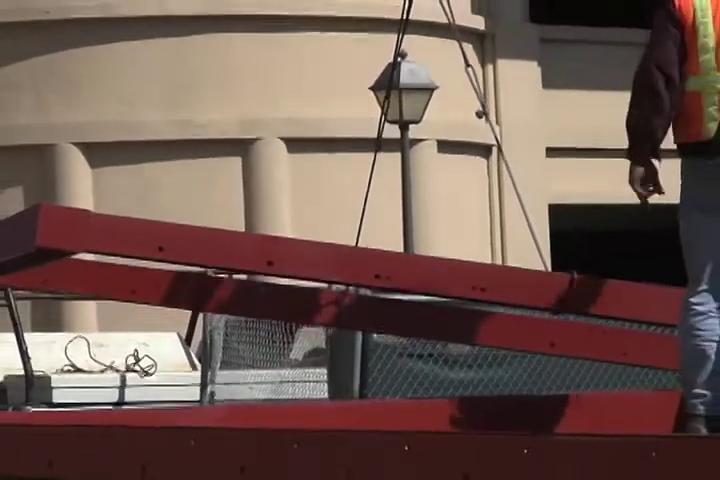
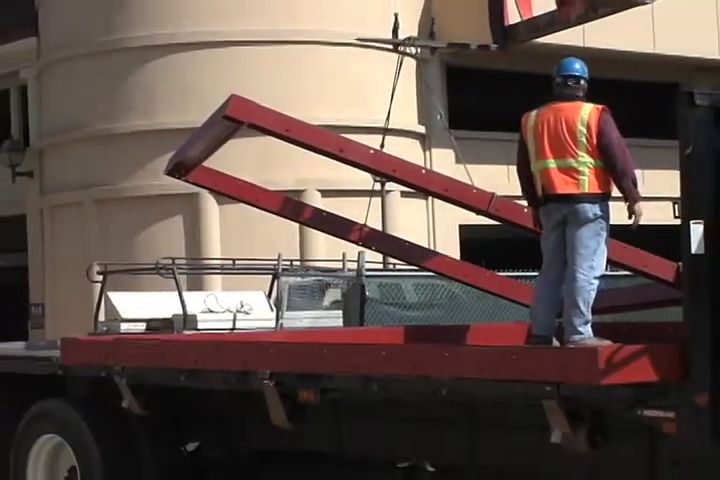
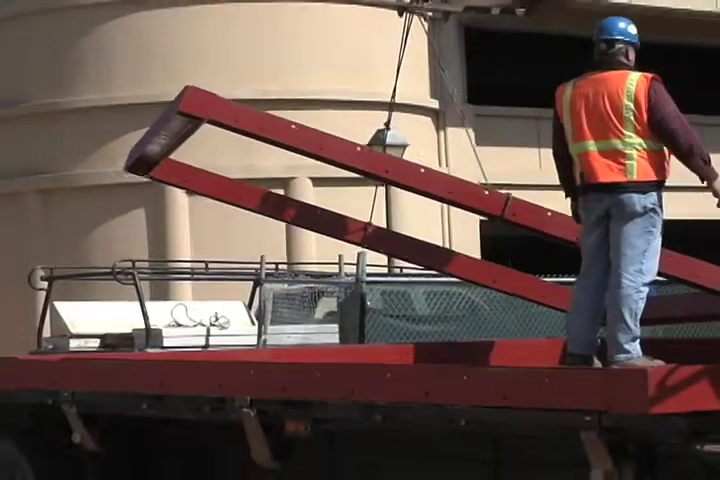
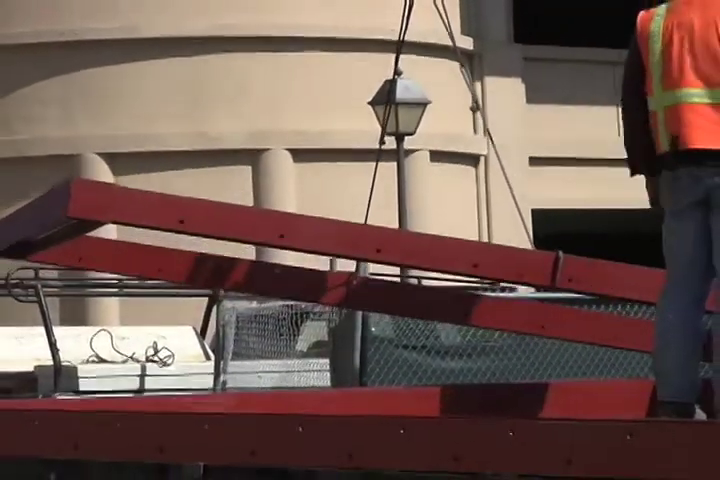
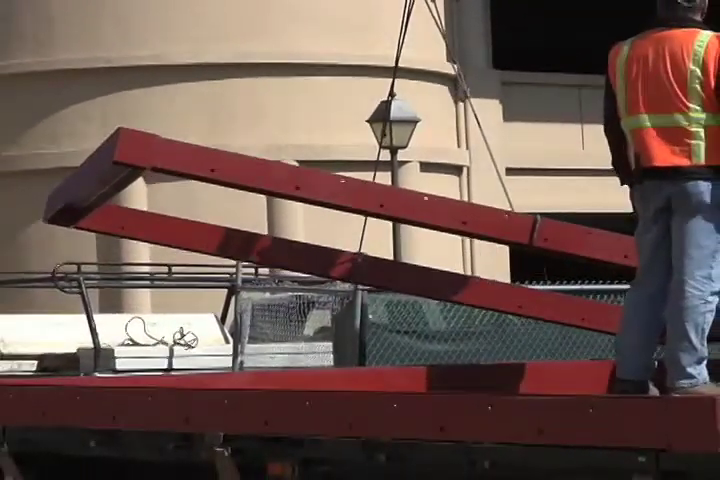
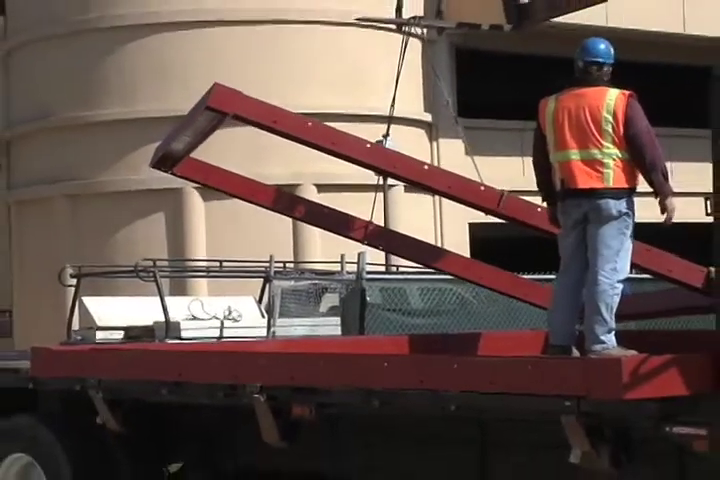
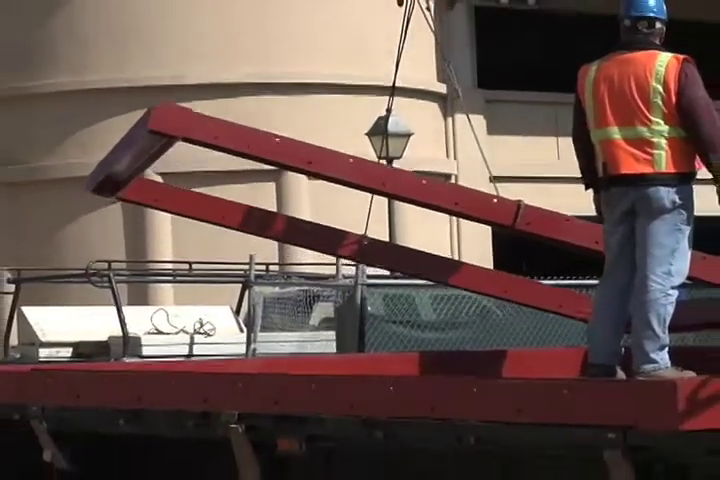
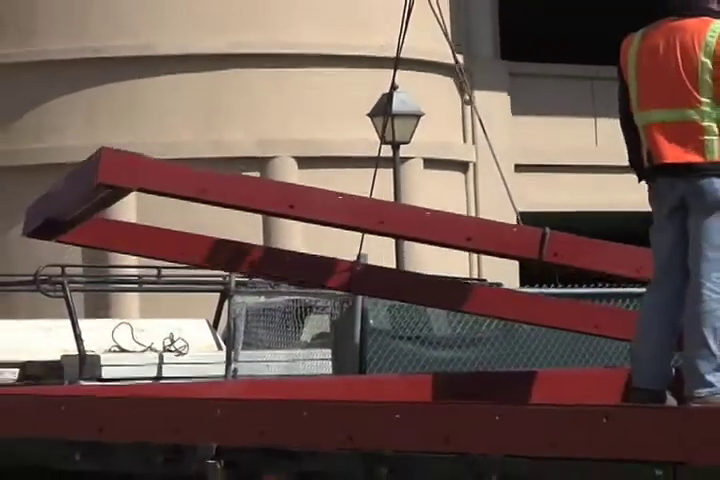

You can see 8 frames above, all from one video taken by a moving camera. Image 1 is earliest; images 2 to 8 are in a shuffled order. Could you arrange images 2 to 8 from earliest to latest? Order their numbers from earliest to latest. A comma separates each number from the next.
4, 8, 5, 7, 3, 6, 2
